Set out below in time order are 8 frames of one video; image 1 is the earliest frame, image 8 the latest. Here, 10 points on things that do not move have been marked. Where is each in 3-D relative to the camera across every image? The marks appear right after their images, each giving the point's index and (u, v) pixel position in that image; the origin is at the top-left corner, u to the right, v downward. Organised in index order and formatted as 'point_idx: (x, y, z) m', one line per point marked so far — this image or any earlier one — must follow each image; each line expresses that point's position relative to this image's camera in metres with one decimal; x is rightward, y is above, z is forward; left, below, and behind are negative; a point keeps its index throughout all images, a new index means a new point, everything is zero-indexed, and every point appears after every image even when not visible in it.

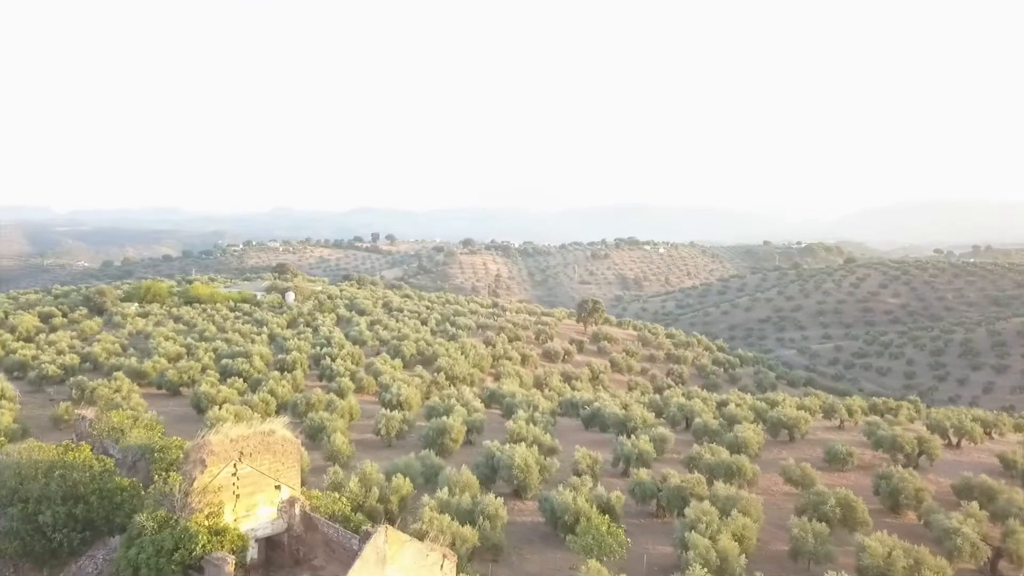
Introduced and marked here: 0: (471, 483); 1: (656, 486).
0: (-0.6, -3.1, +9.4) m
1: (+2.3, -3.1, +9.3) m
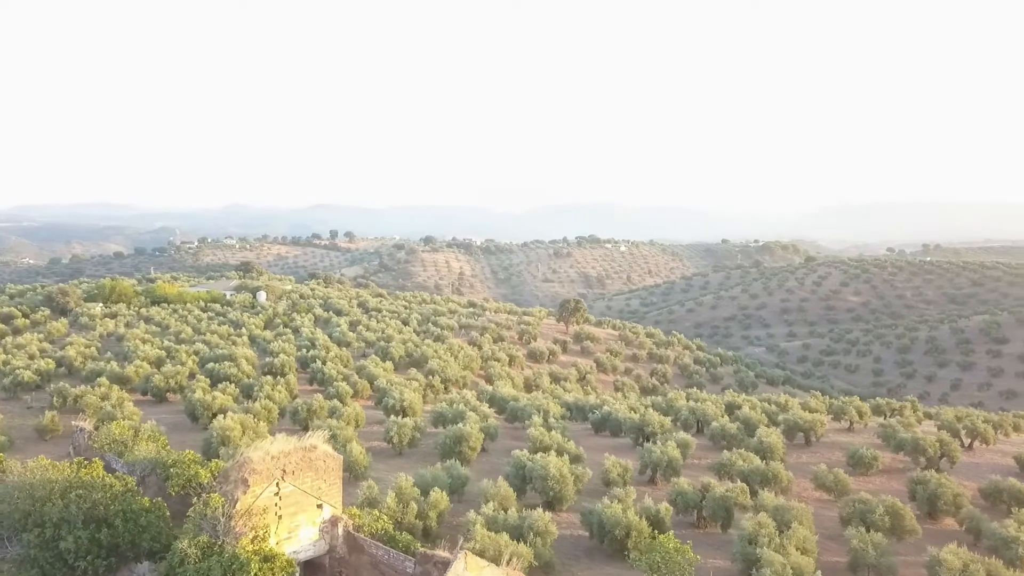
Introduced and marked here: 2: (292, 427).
0: (0.0, -3.2, +9.1) m
1: (+2.8, -3.2, +9.1) m
2: (-6.9, -4.4, +18.7) m
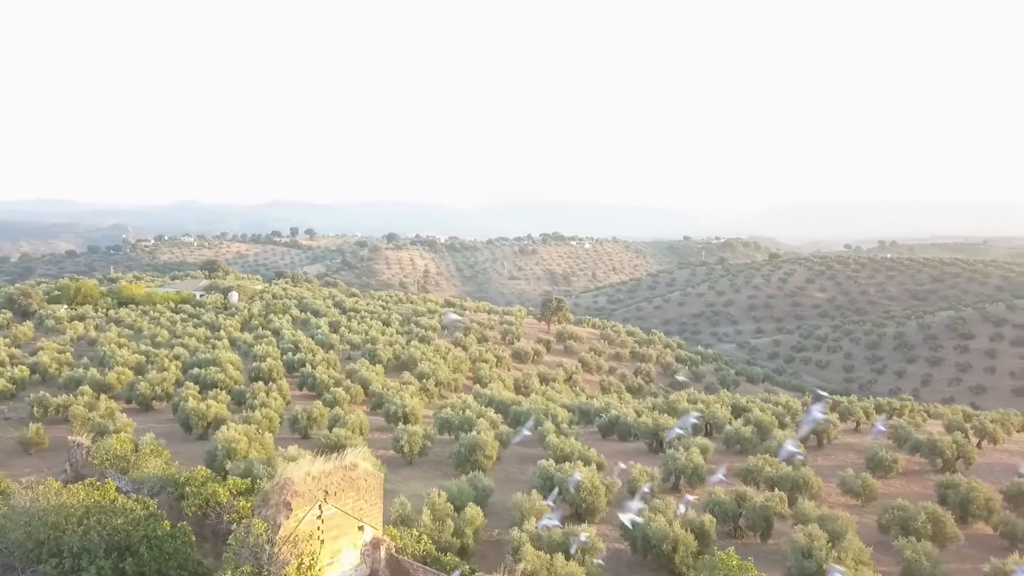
0: (+0.5, -3.3, +8.8) m
1: (+3.3, -3.2, +8.9) m
2: (-6.7, -4.5, +18.2) m
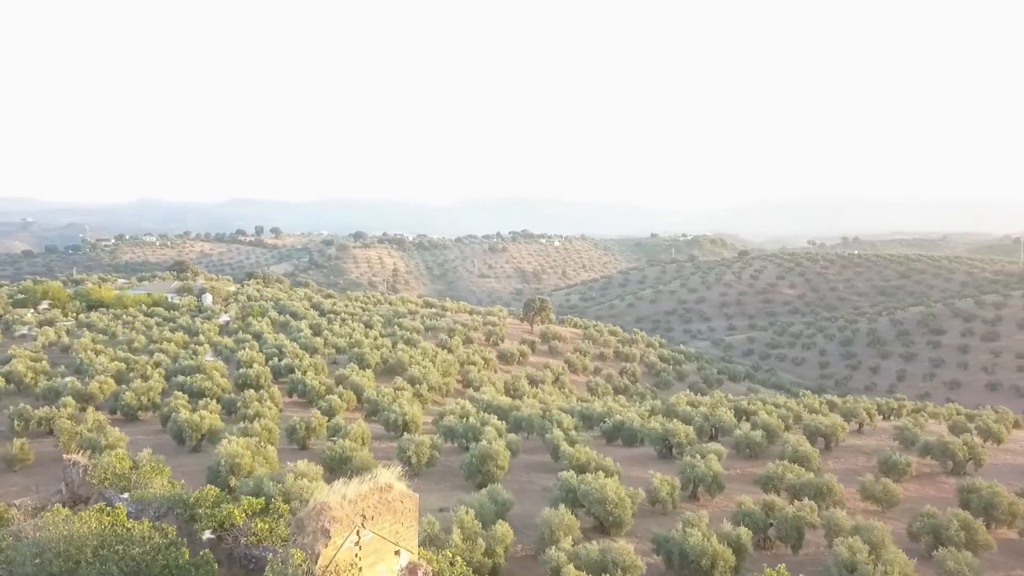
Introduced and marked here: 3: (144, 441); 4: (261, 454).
0: (+0.9, -3.4, +8.6) m
1: (+3.7, -3.4, +8.8) m
2: (-6.6, -4.7, +17.8) m
3: (-12.2, -5.0, +19.8) m
4: (-5.7, -3.8, +13.6) m
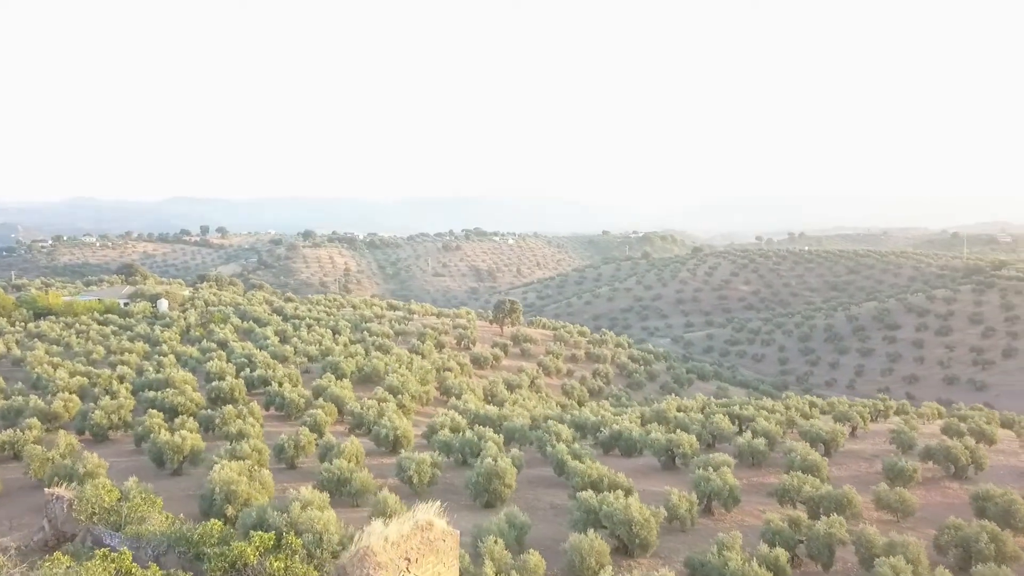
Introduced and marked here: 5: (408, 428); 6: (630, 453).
0: (+1.3, -3.7, +8.4) m
1: (+4.1, -3.6, +8.7) m
2: (-6.7, -5.1, +17.1) m
3: (-12.4, -5.5, +18.8) m
4: (-5.6, -4.1, +13.0) m
5: (-3.4, -4.6, +19.7) m
6: (+3.5, -4.8, +17.6) m
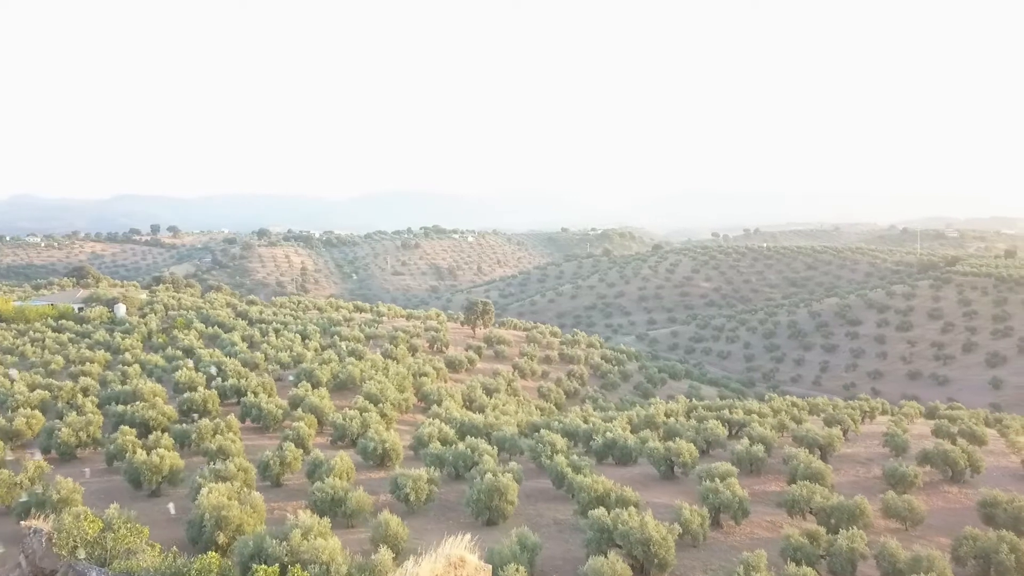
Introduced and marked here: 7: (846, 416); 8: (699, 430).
0: (+1.5, -3.9, +8.1) m
1: (+4.3, -3.7, +8.5) m
2: (-6.8, -5.5, +16.5) m
3: (-12.6, -5.9, +17.9) m
4: (-5.5, -4.4, +12.4) m
5: (-3.7, -4.9, +19.2) m
6: (+3.3, -5.0, +17.5) m
7: (+10.1, -3.9, +18.1) m
8: (+5.7, -4.3, +18.1) m
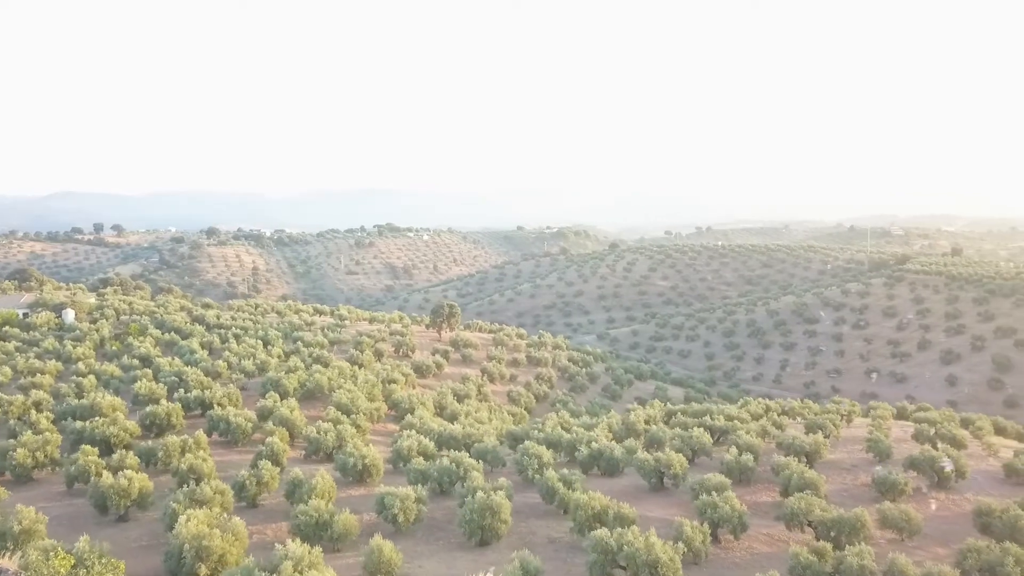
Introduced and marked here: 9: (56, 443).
0: (+1.6, -4.1, +7.9) m
1: (+4.4, -4.0, +8.5) m
2: (-7.1, -5.8, +15.8) m
3: (-13.0, -6.3, +16.8) m
4: (-5.6, -4.8, +11.8) m
5: (-4.1, -5.3, +18.7) m
6: (+2.9, -5.3, +17.3) m
7: (+9.7, -4.1, +18.4) m
8: (+5.2, -4.5, +18.1) m
9: (-14.8, -5.2, +19.6) m
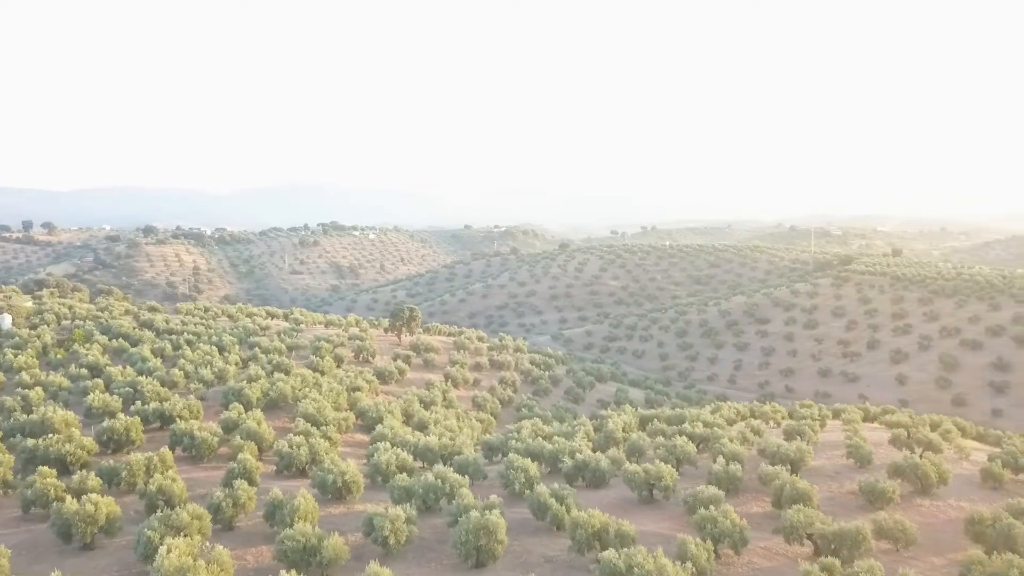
0: (+1.9, -4.4, +7.7) m
1: (+4.6, -4.2, +8.5) m
2: (-7.4, -6.2, +15.0) m
3: (-13.3, -6.7, +15.7) m
4: (-5.7, -5.1, +11.2) m
5: (-4.6, -5.6, +18.1) m
6: (+2.5, -5.6, +17.2) m
7: (+9.2, -4.4, +18.7) m
8: (+4.8, -4.8, +18.1) m
9: (-15.3, -5.6, +18.4) m
